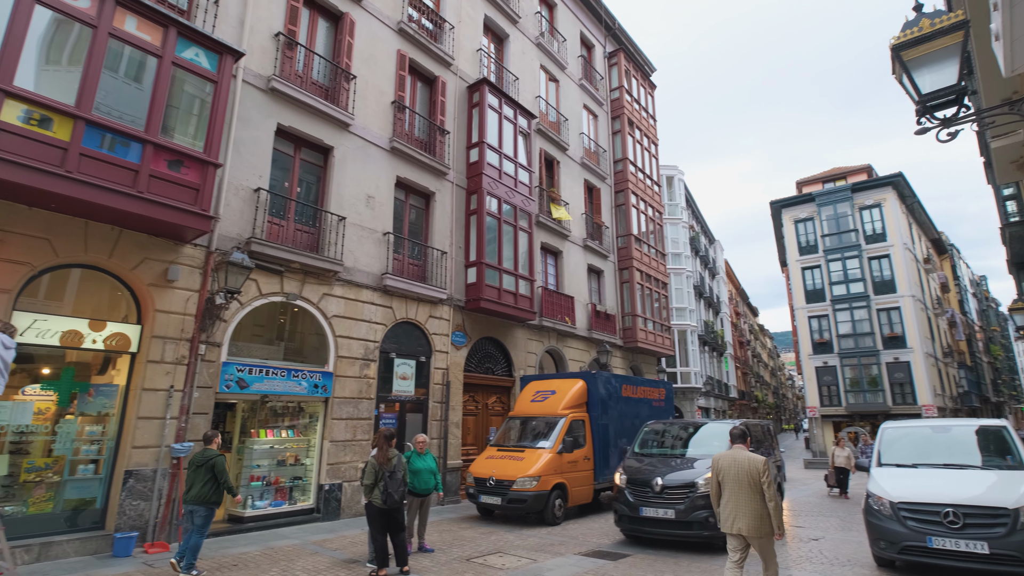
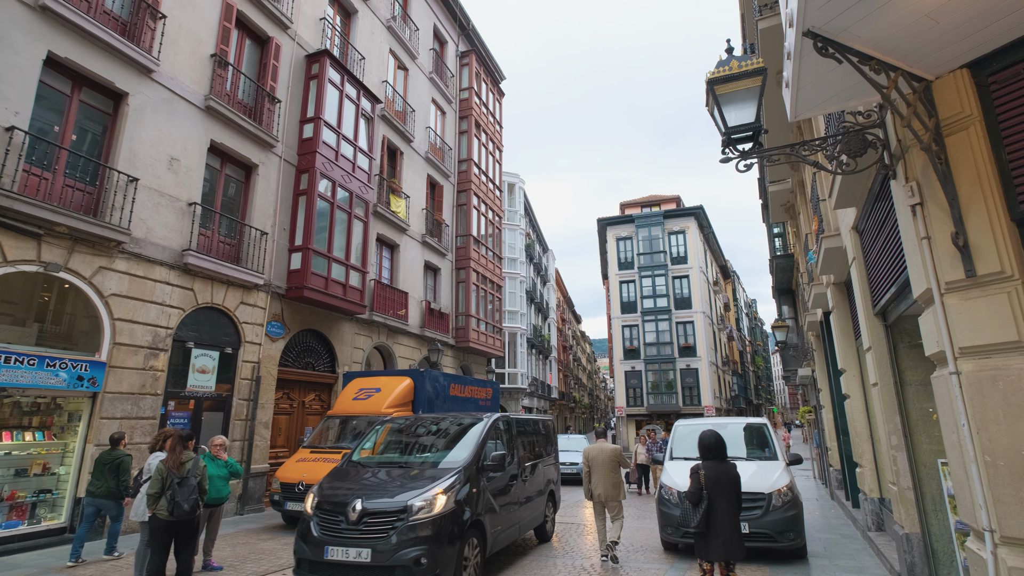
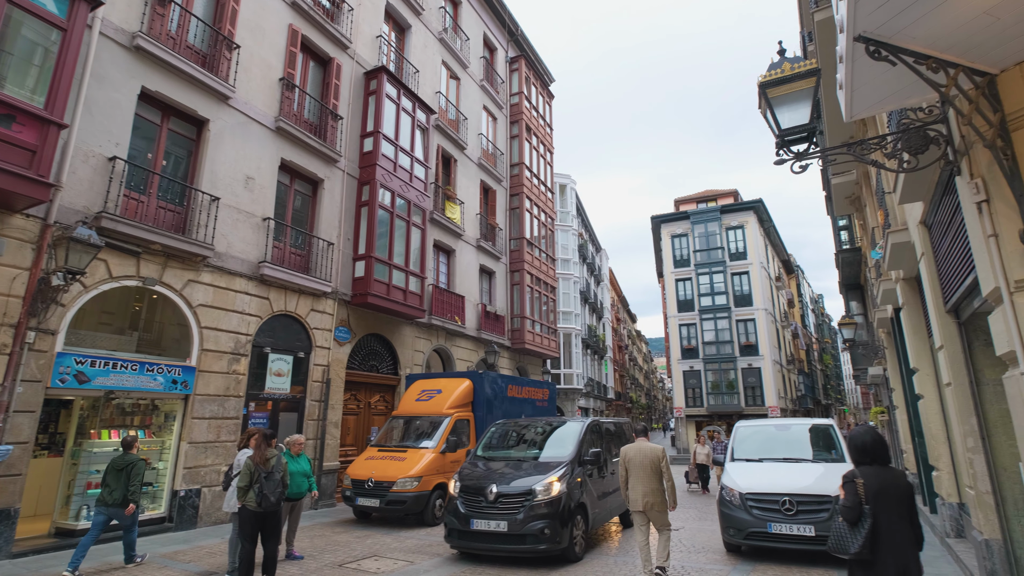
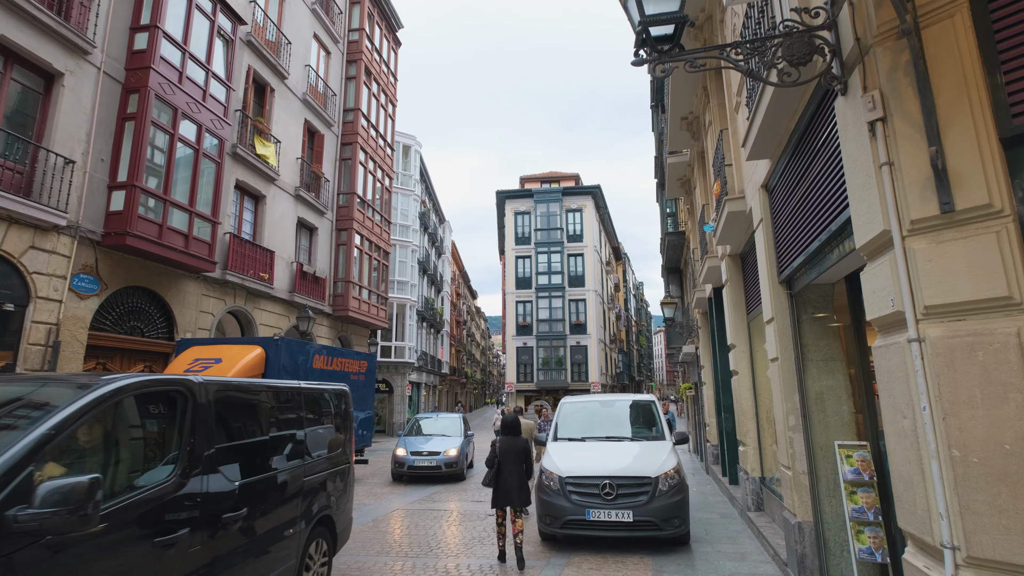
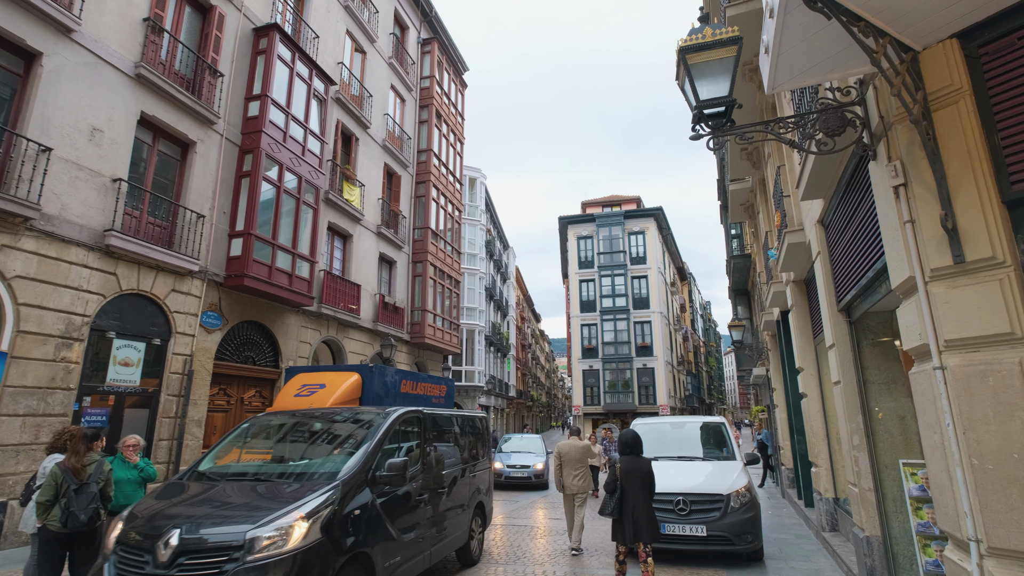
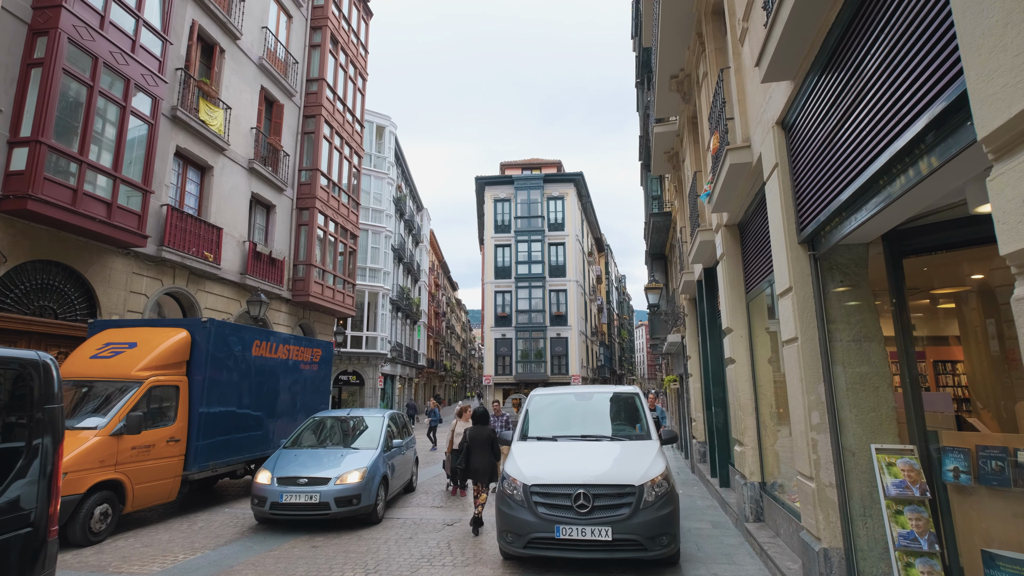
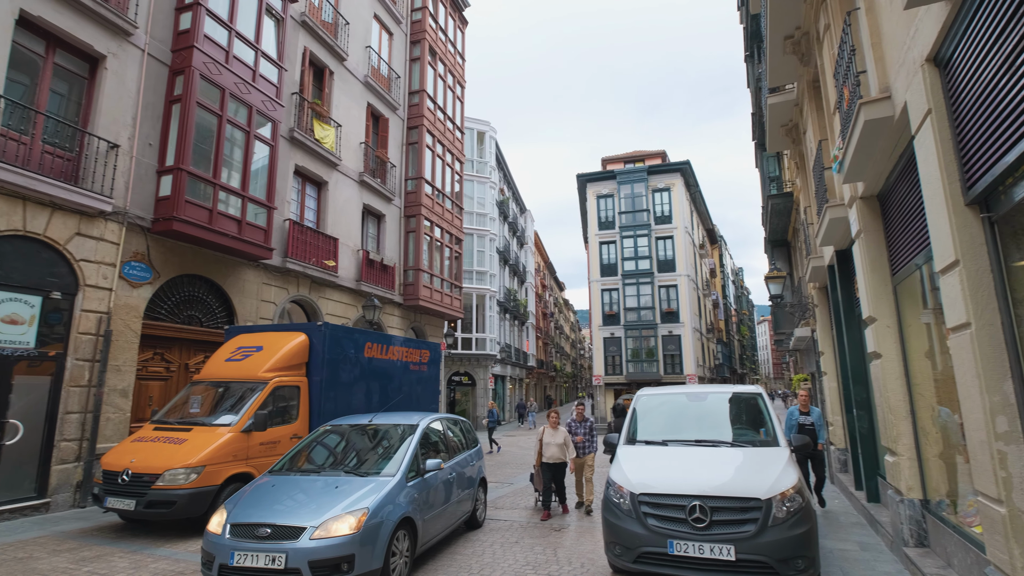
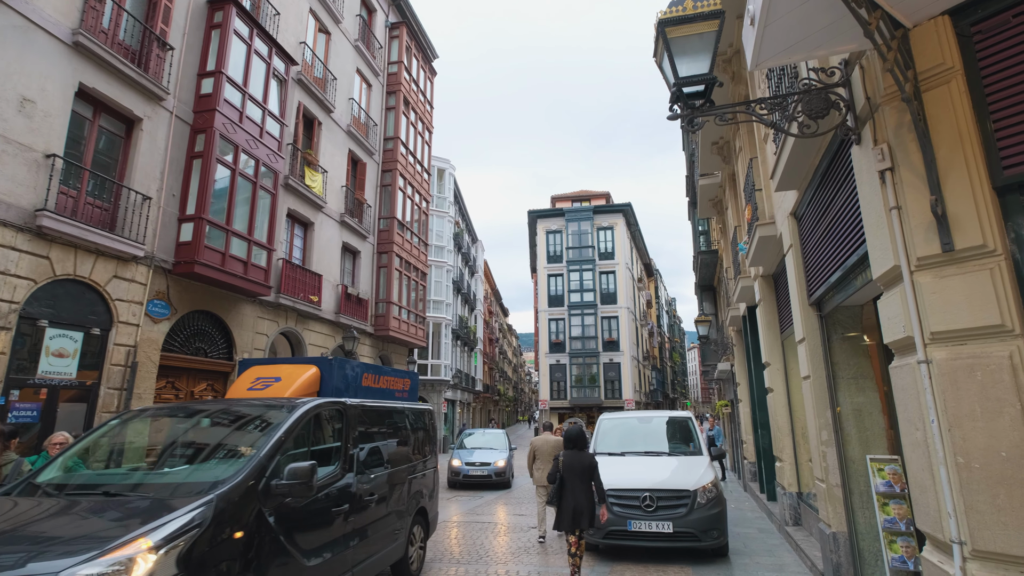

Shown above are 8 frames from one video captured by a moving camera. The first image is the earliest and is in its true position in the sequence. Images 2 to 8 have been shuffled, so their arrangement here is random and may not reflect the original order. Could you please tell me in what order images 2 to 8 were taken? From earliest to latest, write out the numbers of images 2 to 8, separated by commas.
3, 2, 5, 8, 4, 6, 7
